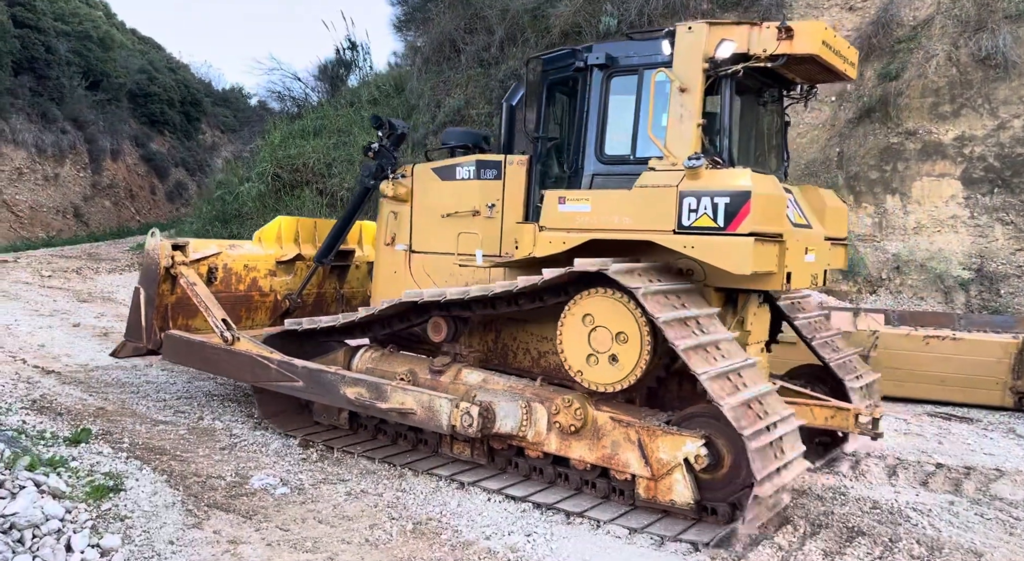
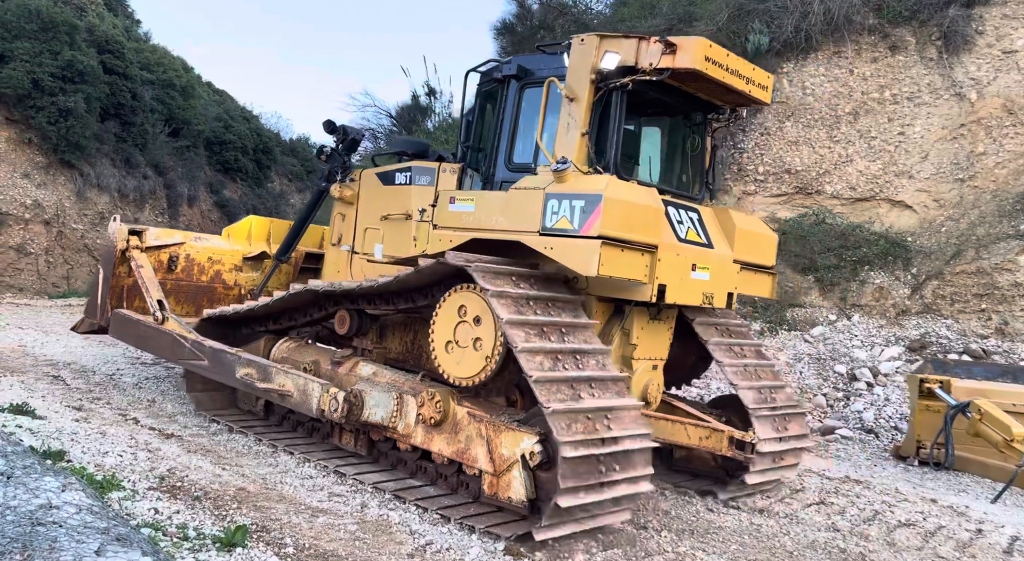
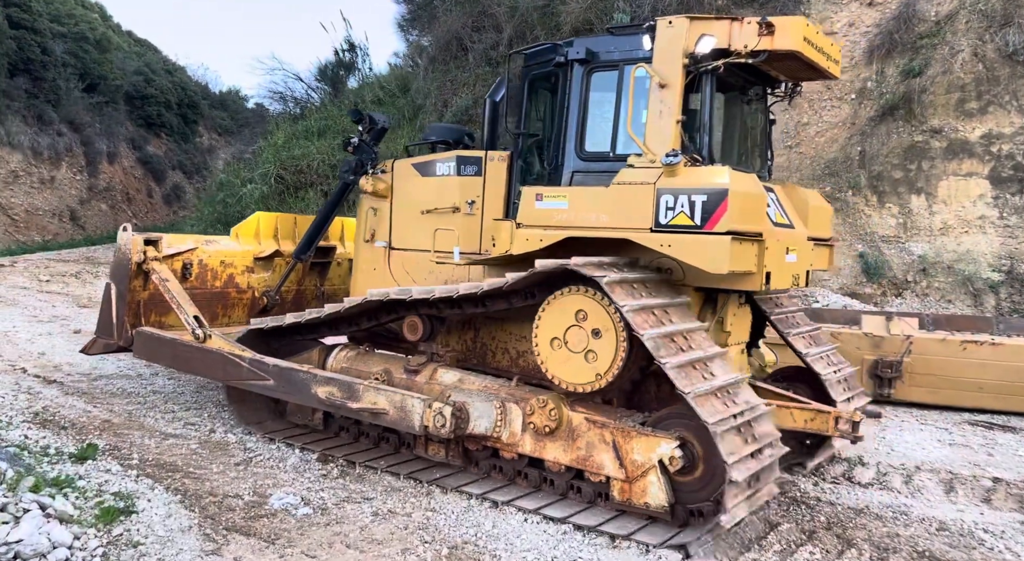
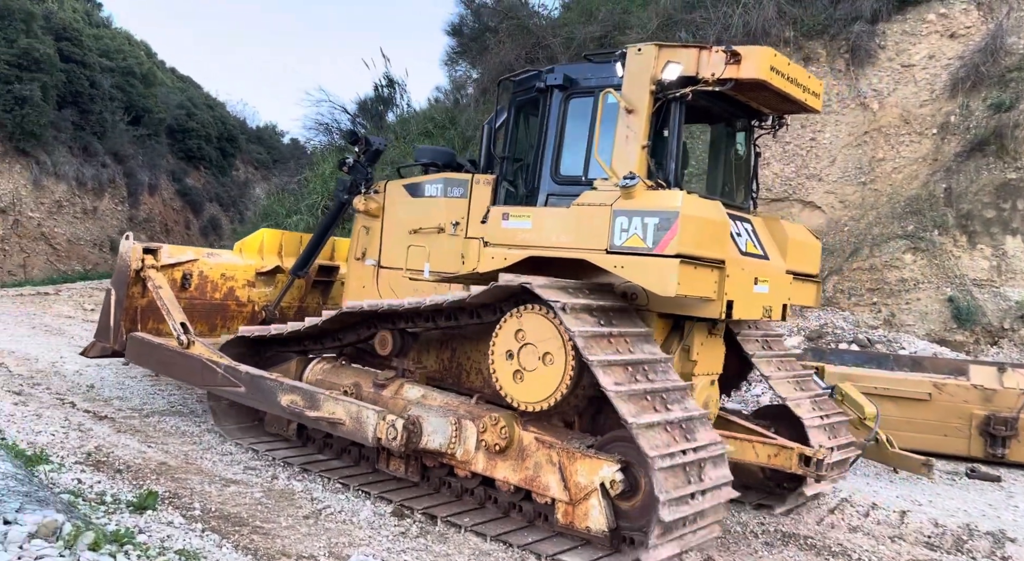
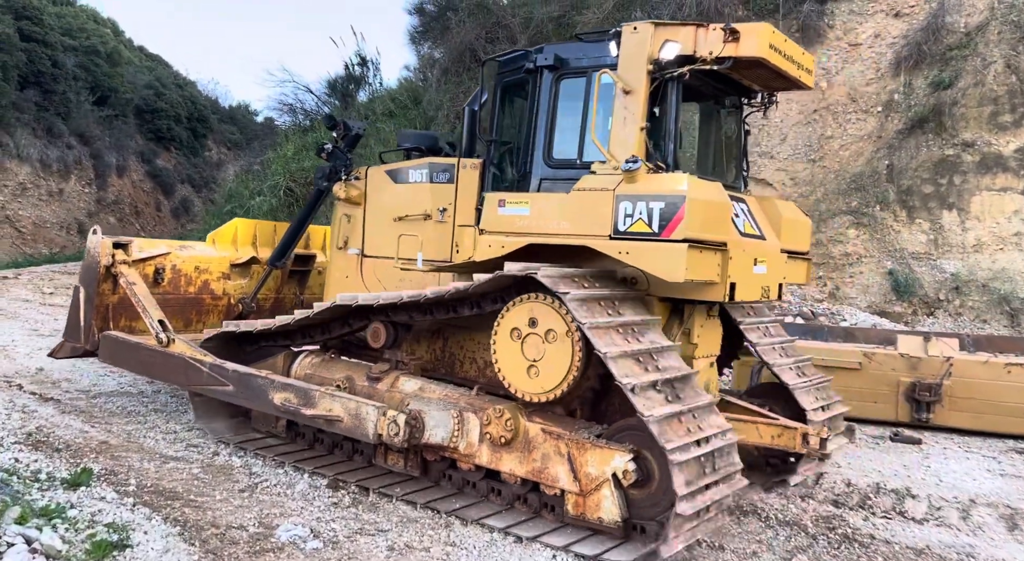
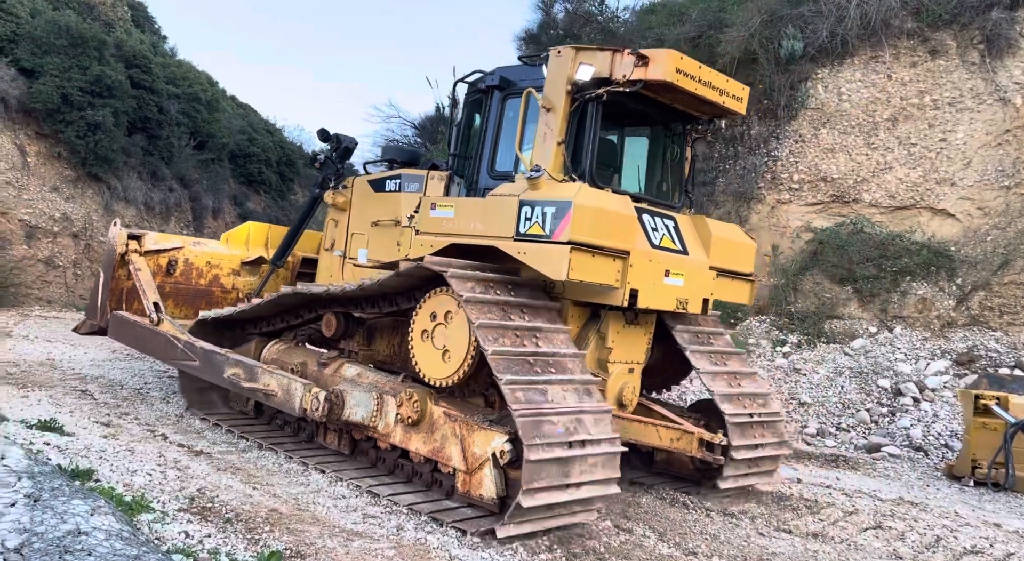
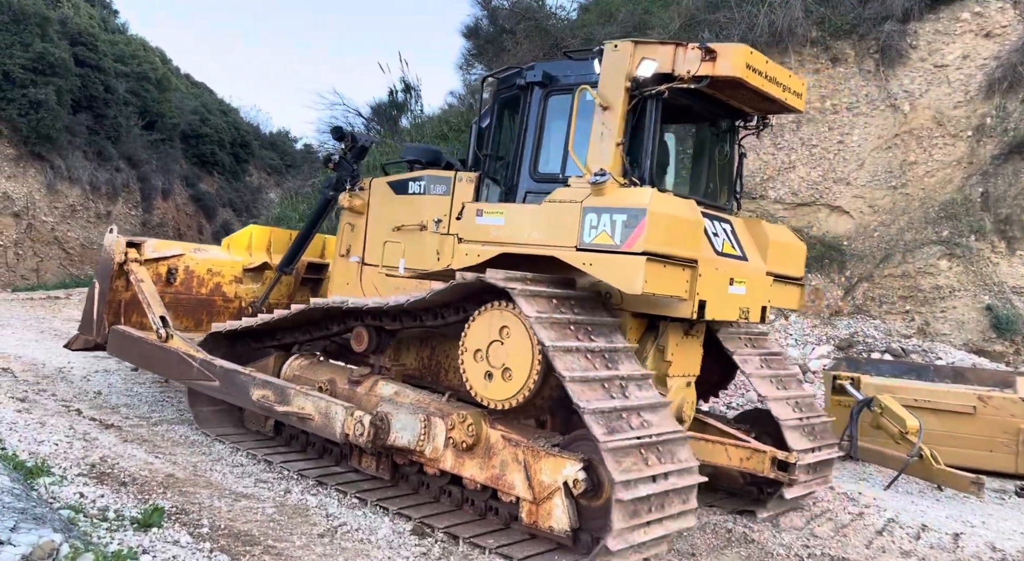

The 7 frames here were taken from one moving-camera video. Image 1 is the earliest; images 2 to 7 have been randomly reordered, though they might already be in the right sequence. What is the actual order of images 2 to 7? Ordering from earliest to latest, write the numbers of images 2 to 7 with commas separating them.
3, 5, 4, 7, 2, 6
